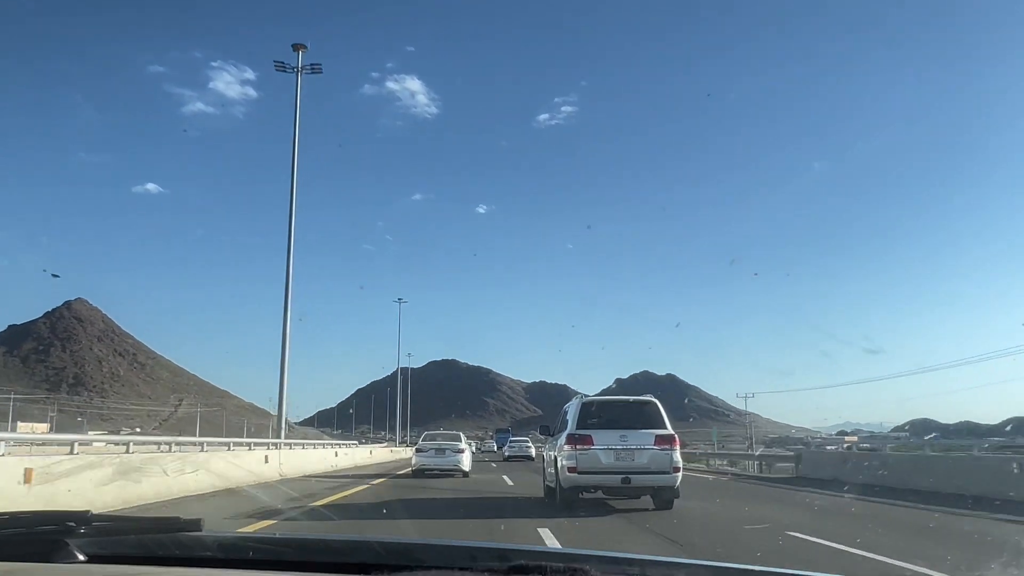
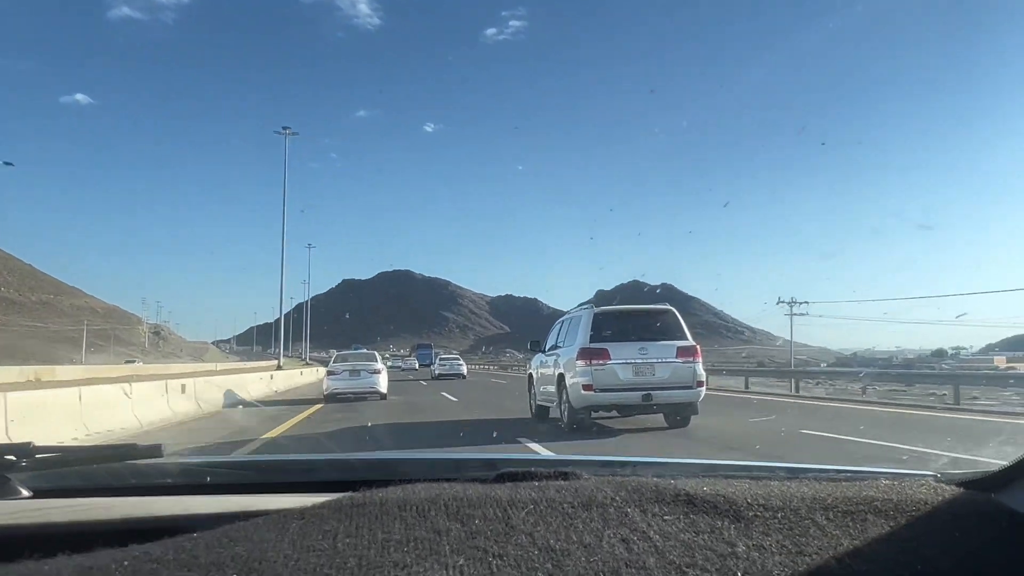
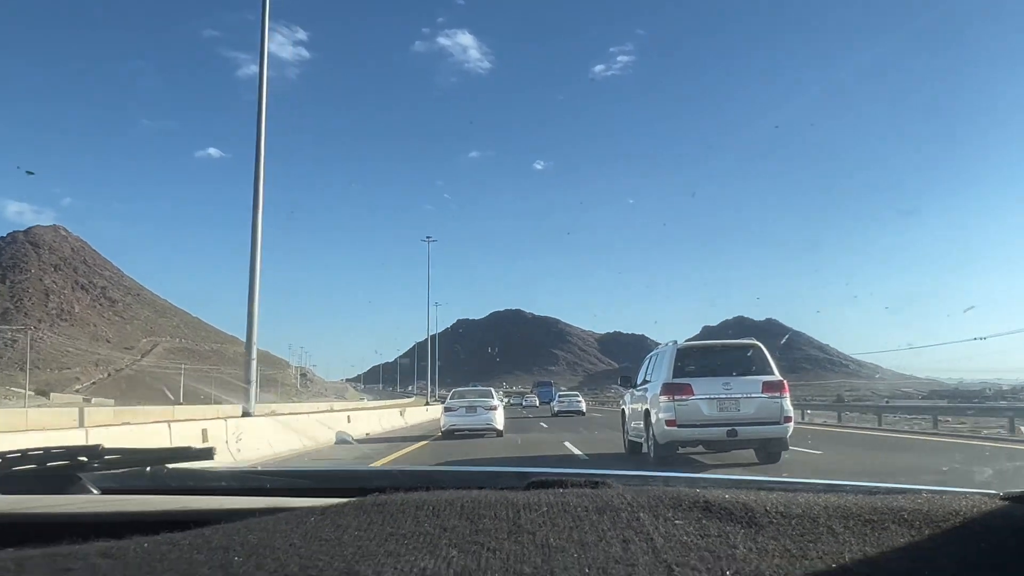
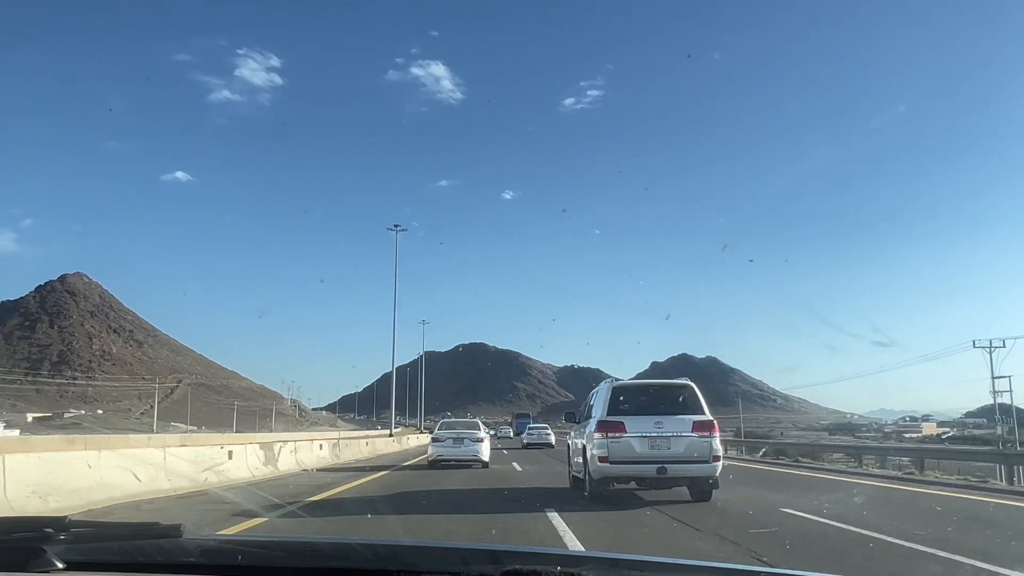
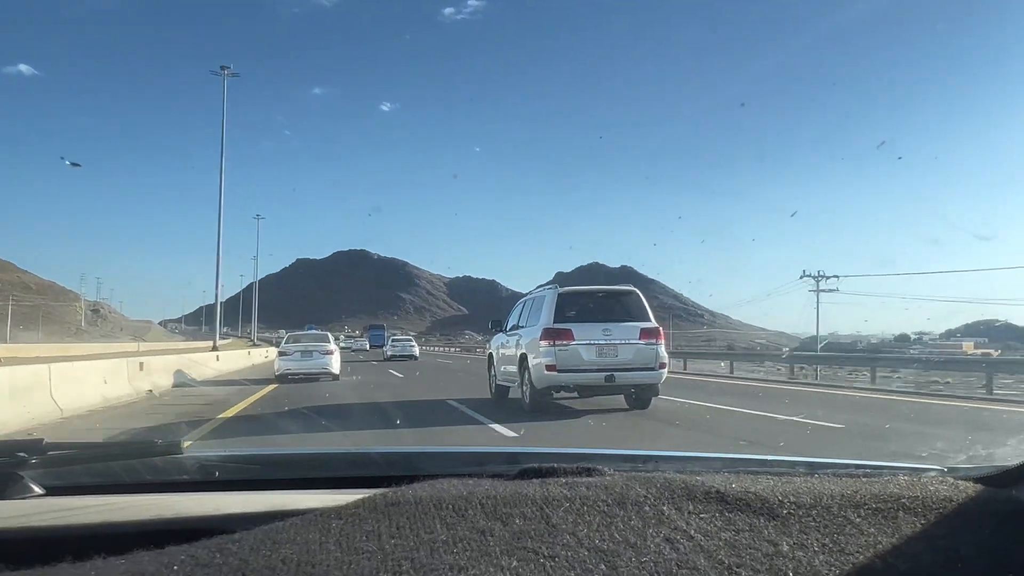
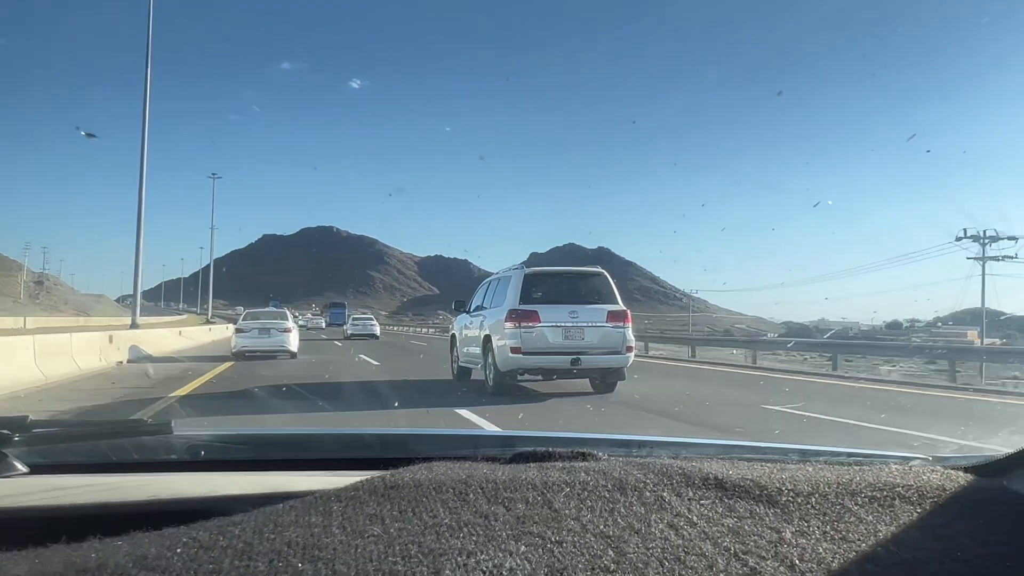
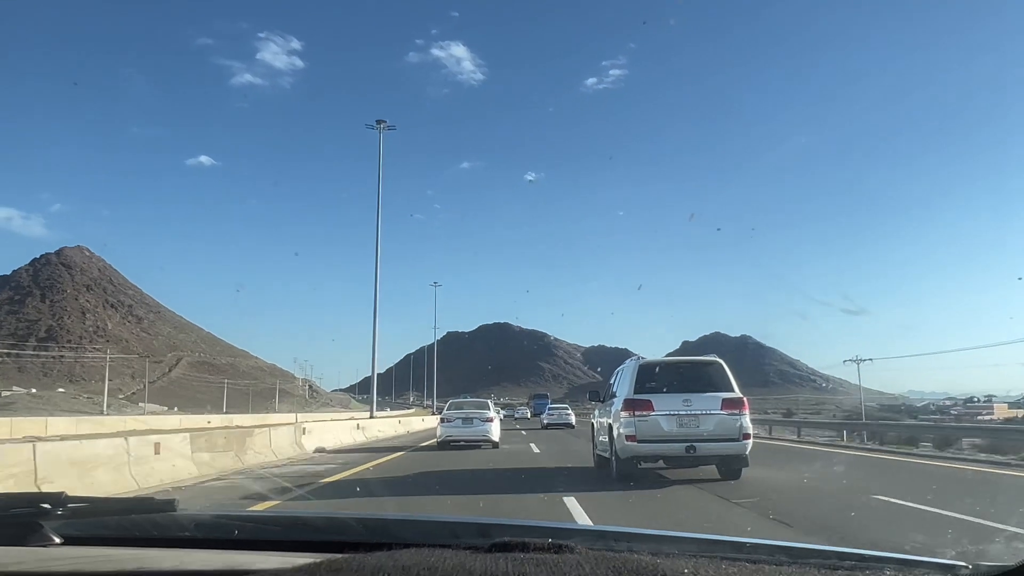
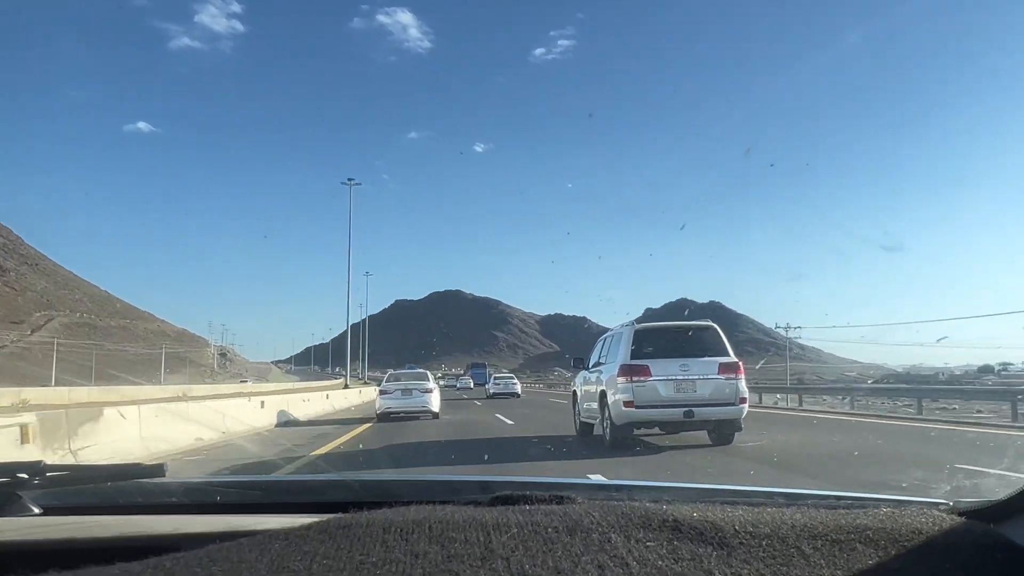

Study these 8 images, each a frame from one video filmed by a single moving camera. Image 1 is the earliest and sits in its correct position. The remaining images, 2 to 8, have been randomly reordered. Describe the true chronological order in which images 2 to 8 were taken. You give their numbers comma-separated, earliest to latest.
4, 7, 3, 8, 2, 5, 6
